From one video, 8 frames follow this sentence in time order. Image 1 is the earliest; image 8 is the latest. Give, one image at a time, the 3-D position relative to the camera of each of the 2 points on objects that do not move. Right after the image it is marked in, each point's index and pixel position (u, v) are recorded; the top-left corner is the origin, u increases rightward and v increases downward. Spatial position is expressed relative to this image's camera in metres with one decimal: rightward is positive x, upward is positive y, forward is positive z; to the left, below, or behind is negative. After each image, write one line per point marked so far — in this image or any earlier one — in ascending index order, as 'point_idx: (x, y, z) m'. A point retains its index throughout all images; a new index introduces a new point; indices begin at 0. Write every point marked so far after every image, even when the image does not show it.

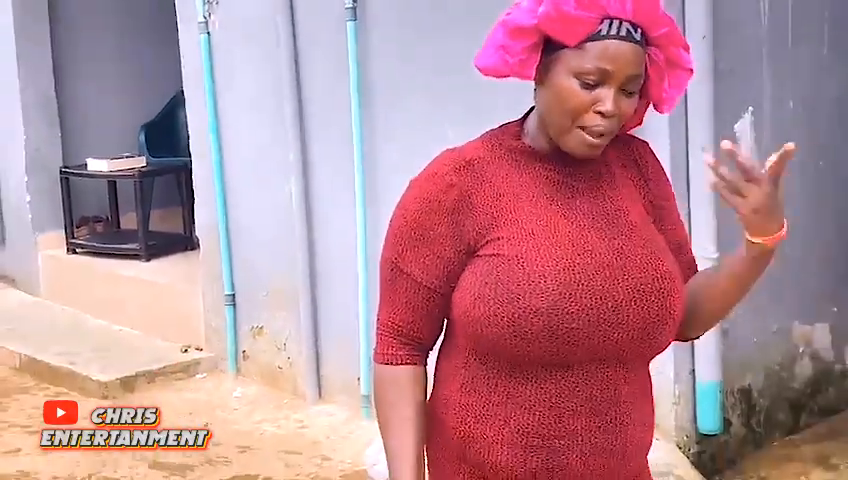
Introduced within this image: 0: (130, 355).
0: (-1.5, -0.5, +4.4) m
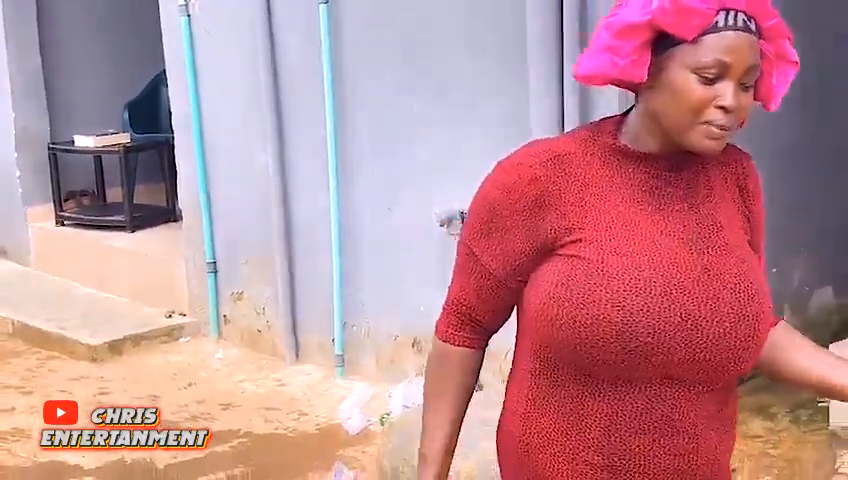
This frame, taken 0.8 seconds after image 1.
0: (-1.6, -0.4, +4.6) m
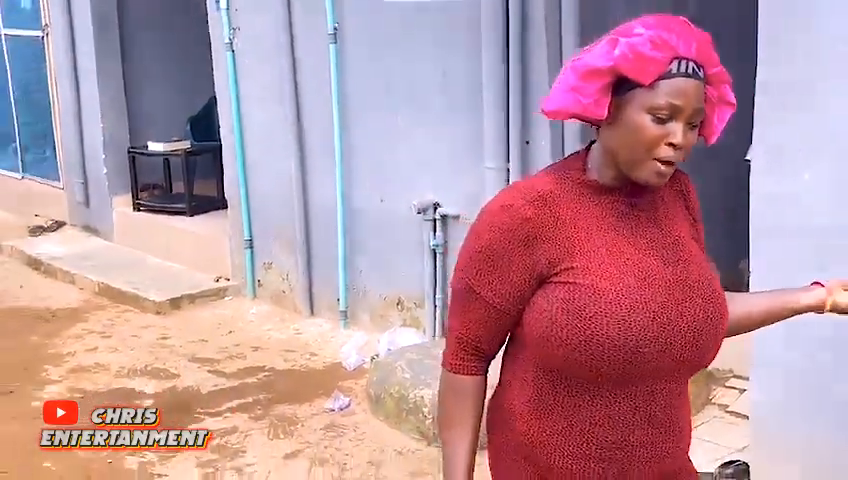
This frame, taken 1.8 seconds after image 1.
0: (-1.7, -0.3, +5.8) m
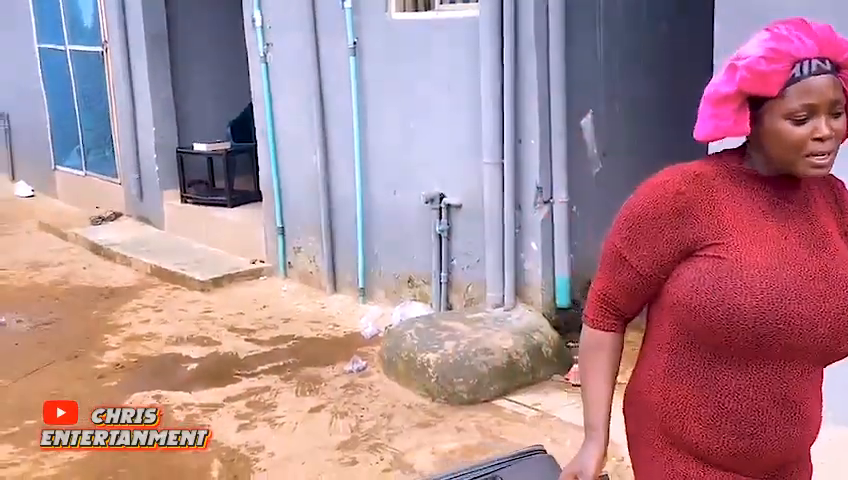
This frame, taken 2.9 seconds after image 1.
0: (-1.6, -0.2, +6.6) m
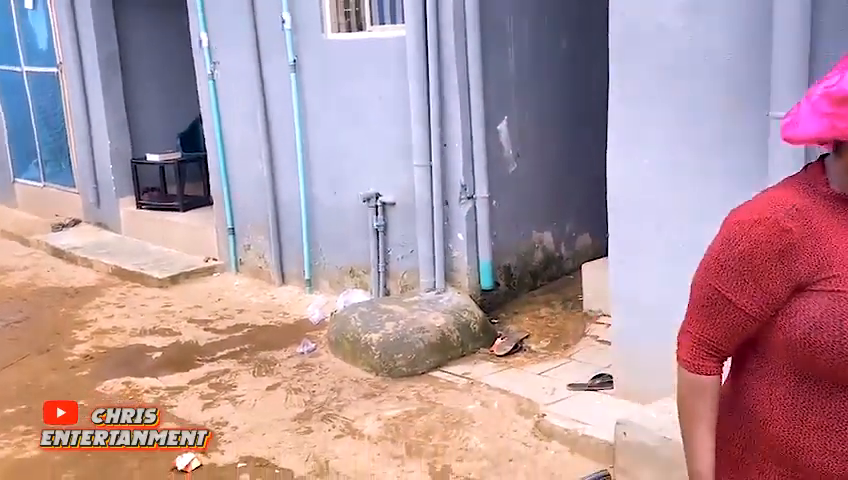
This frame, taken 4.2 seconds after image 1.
0: (-2.1, -0.2, +7.2) m
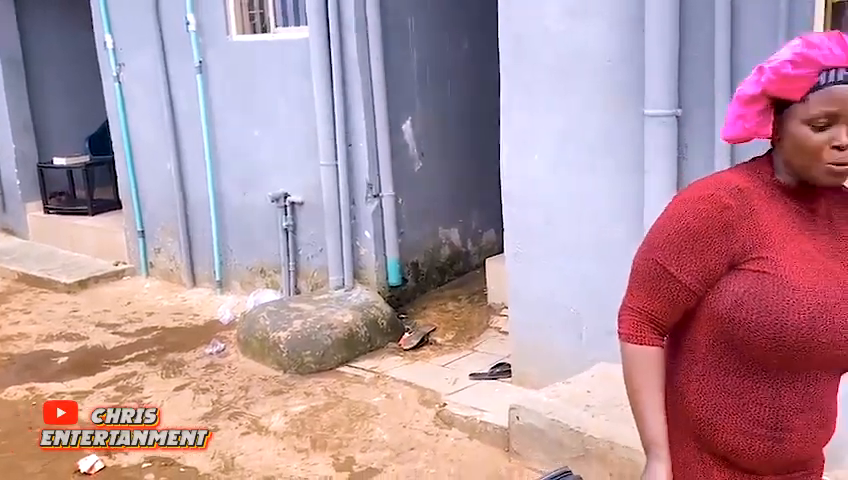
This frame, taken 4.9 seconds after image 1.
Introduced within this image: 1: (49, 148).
0: (-2.8, -0.2, +7.1) m
1: (-3.6, +0.8, +8.1) m
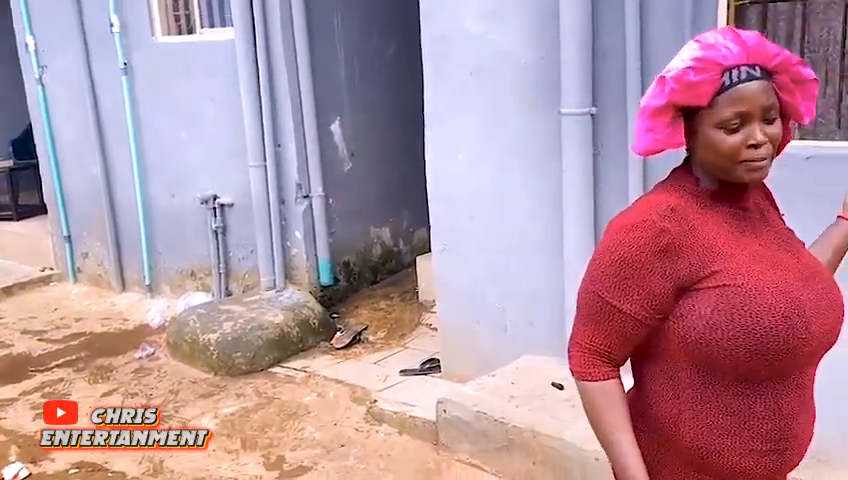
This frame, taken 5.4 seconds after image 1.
0: (-3.4, -0.3, +6.9) m
1: (-4.2, +0.8, +7.9) m
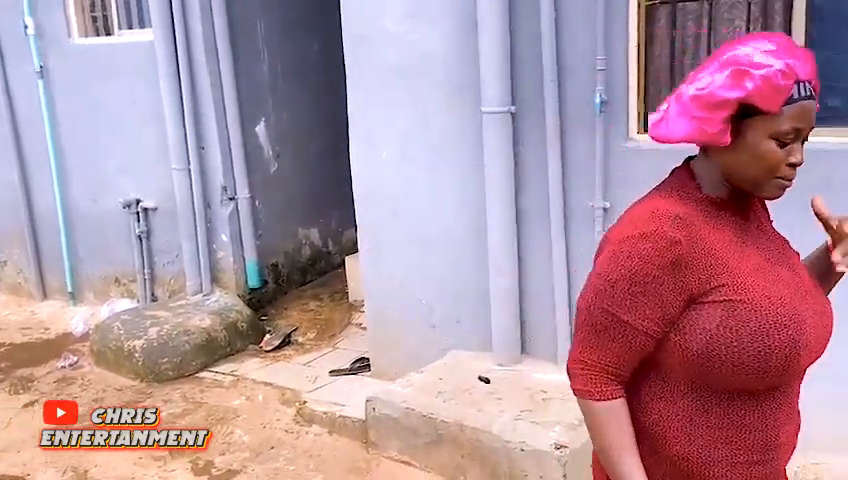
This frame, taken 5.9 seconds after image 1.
0: (-3.9, -0.4, +6.7) m
1: (-4.9, +0.7, +7.6) m
